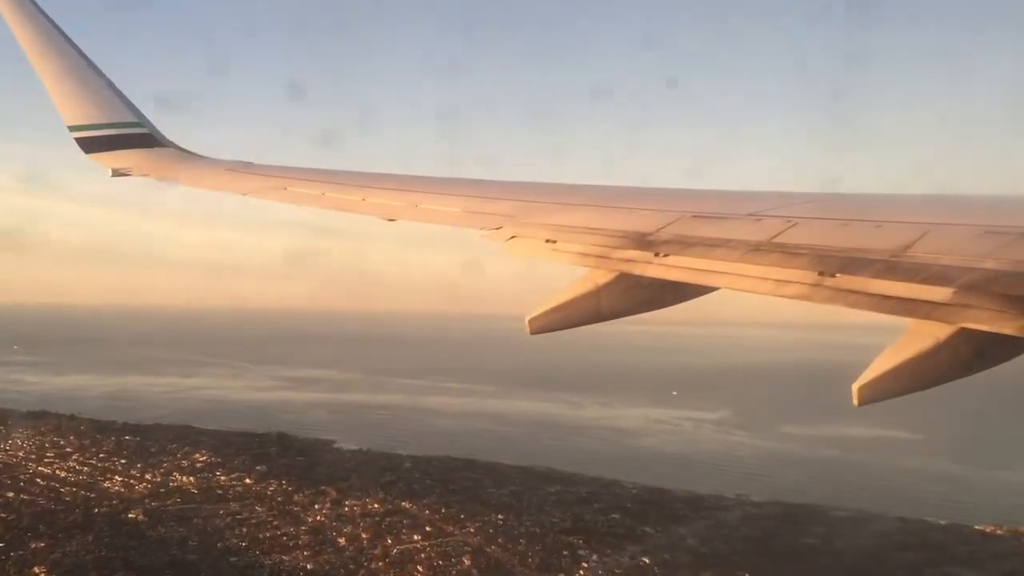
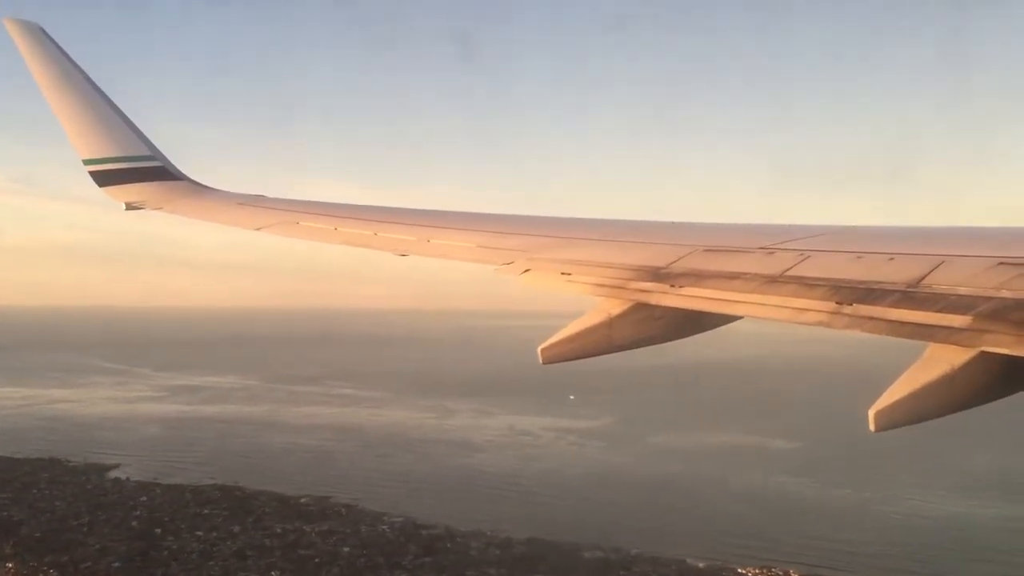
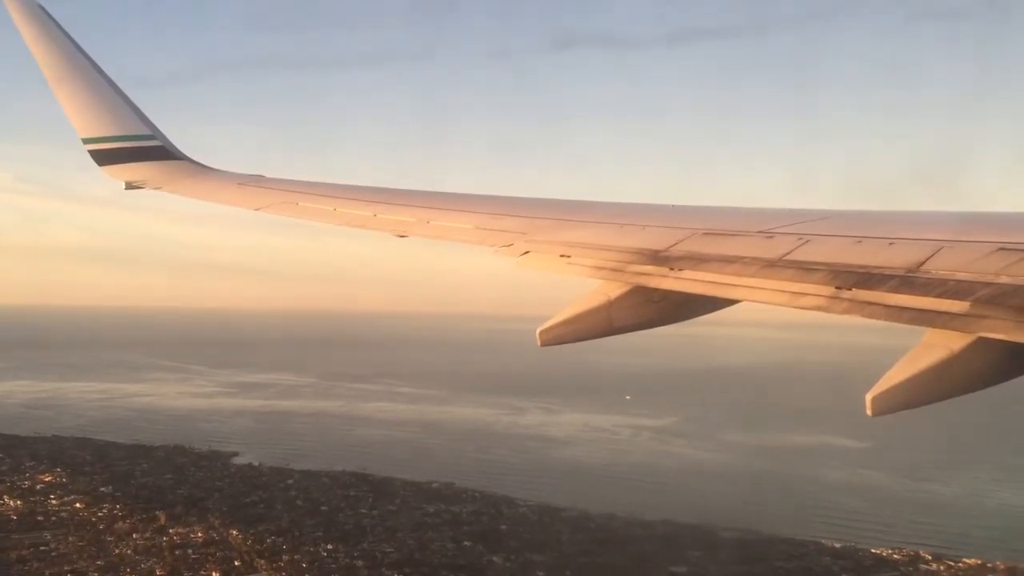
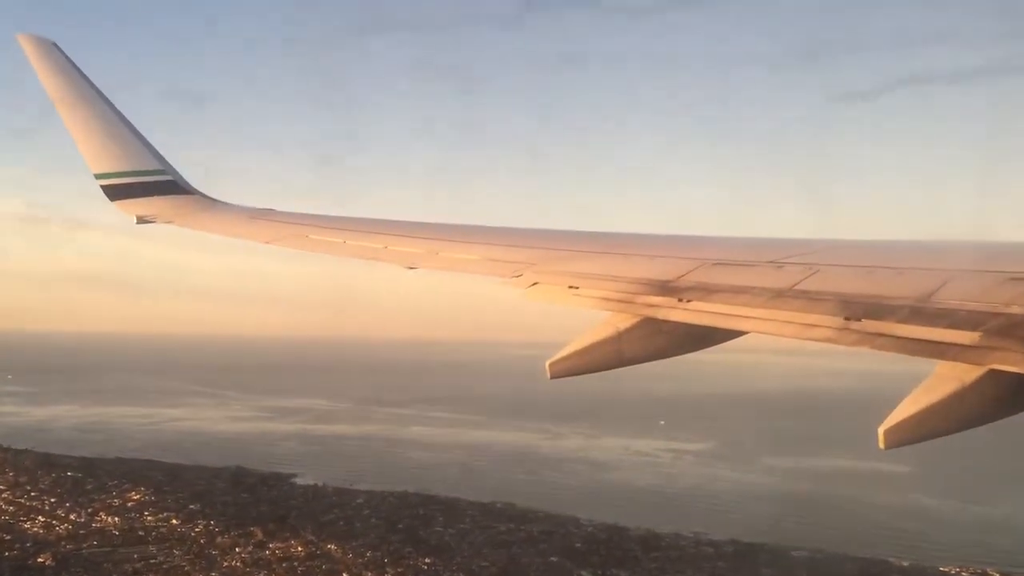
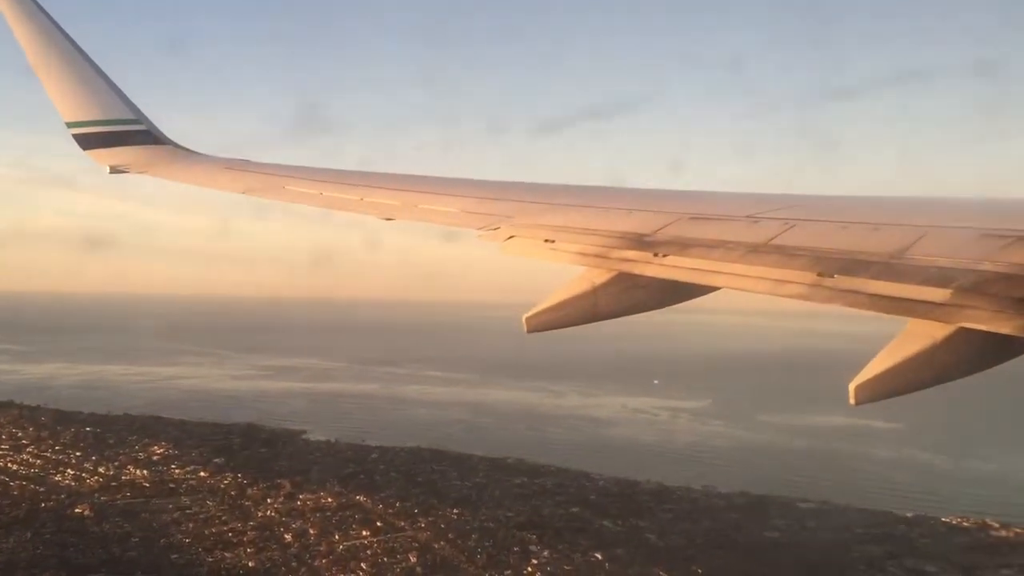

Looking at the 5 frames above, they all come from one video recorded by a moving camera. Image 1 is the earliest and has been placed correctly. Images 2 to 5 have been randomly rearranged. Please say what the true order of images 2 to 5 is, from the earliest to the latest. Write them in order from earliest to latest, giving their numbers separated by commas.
5, 4, 3, 2
